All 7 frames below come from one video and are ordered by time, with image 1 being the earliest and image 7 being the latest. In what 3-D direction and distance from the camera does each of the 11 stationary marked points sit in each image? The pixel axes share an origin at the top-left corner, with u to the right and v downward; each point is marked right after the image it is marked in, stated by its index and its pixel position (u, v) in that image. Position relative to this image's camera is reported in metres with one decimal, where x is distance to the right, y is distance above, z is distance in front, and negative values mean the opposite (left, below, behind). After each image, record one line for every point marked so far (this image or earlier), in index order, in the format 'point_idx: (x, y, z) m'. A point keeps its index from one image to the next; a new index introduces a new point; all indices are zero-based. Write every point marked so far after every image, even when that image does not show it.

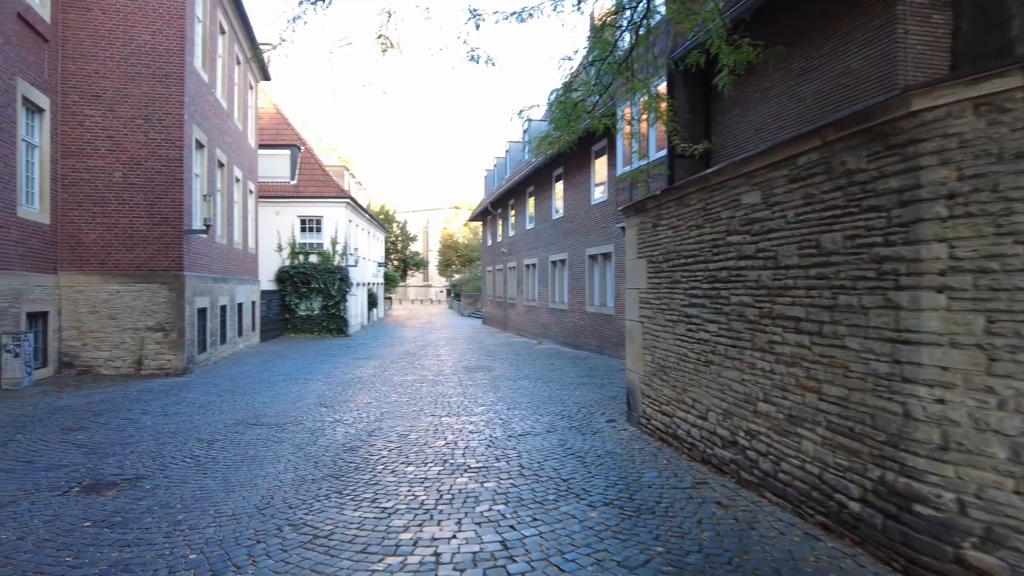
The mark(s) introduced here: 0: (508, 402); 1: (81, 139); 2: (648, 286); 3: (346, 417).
0: (-0.1, -1.6, +8.9) m
1: (-9.2, +3.2, +13.8) m
2: (+1.4, 0.0, +6.3) m
3: (-2.2, -1.7, +8.4) m
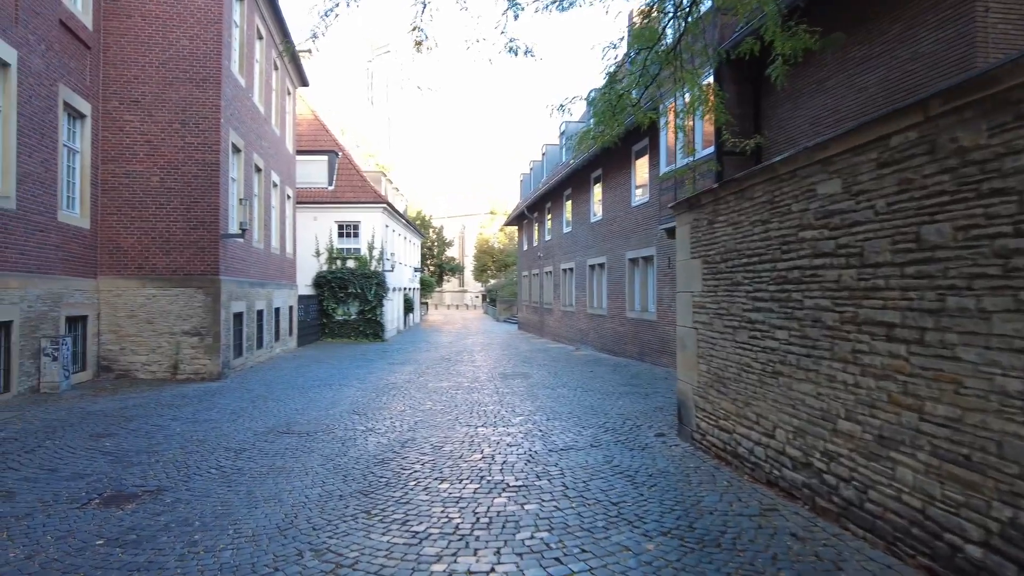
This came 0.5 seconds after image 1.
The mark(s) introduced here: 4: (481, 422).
0: (+0.5, -1.6, +8.5) m
1: (-8.4, +3.1, +13.9) m
2: (+1.7, 0.0, +5.8) m
3: (-1.7, -1.7, +8.0) m
4: (-0.4, -1.6, +7.9) m
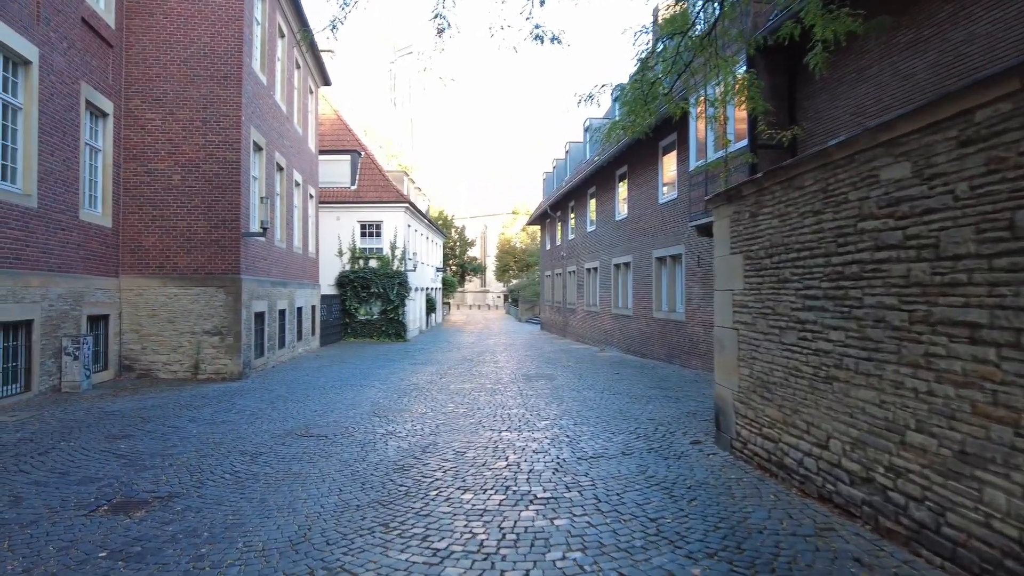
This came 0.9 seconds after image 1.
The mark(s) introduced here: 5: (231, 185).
0: (+0.8, -1.6, +8.1) m
1: (-7.9, +3.1, +13.8) m
2: (+1.9, 0.0, +5.4) m
3: (-1.4, -1.7, +7.8) m
4: (-0.1, -1.6, +7.6) m
5: (-6.2, +2.3, +14.2) m
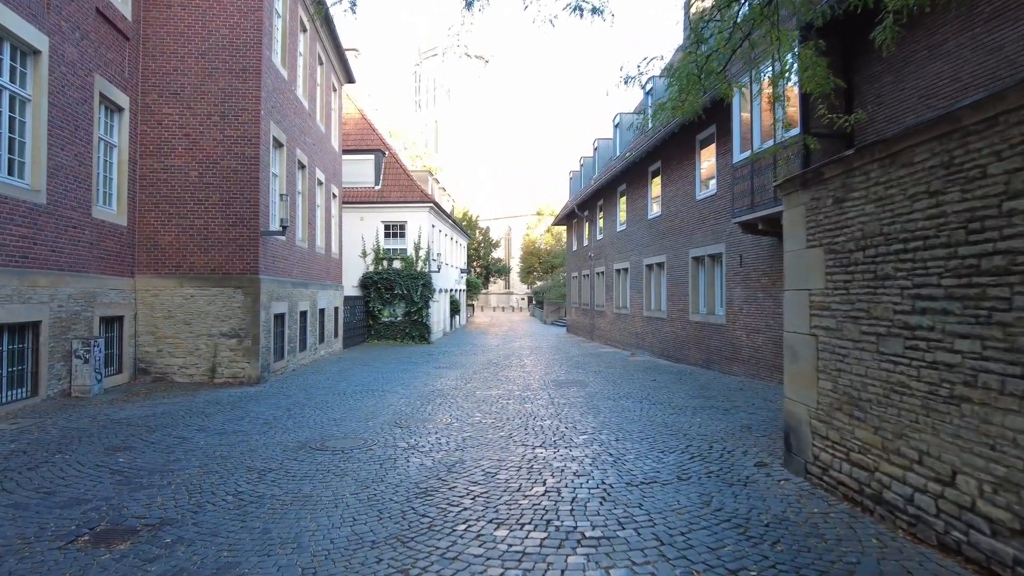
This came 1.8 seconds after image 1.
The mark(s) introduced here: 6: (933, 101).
0: (+1.2, -1.6, +7.3) m
1: (-7.3, +3.1, +13.4) m
2: (+2.2, 0.0, +4.6) m
3: (-1.0, -1.7, +7.1) m
4: (+0.3, -1.6, +6.9) m
5: (-5.6, +2.3, +13.7) m
6: (+5.2, +2.3, +7.9) m
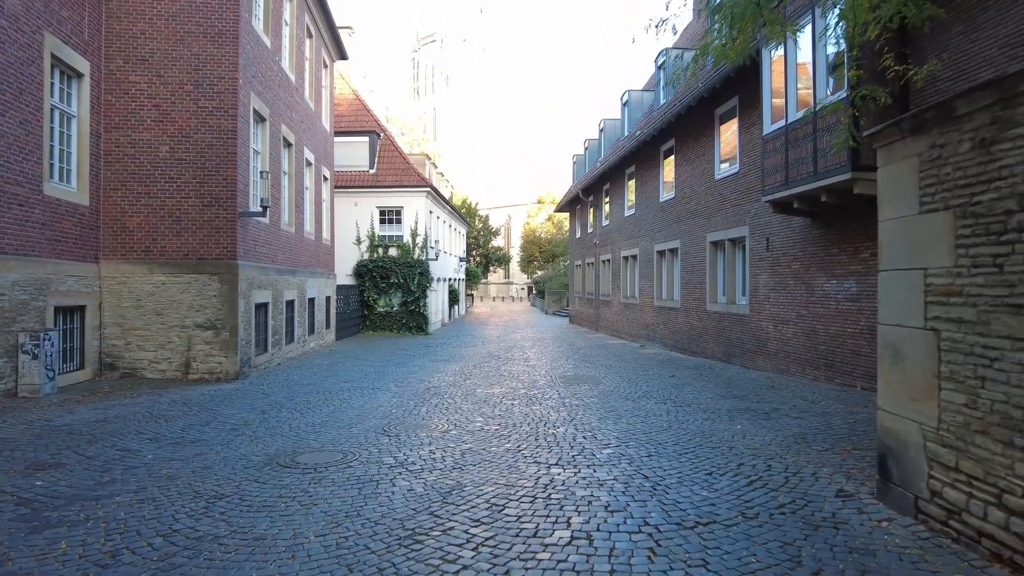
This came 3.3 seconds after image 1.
0: (+1.2, -1.5, +6.1) m
1: (-7.2, +3.3, +12.1) m
2: (+2.3, +0.1, +3.3) m
3: (-0.9, -1.5, +5.9) m
4: (+0.4, -1.5, +5.7) m
5: (-5.5, +2.5, +12.4) m
6: (+5.3, +2.5, +6.7) m
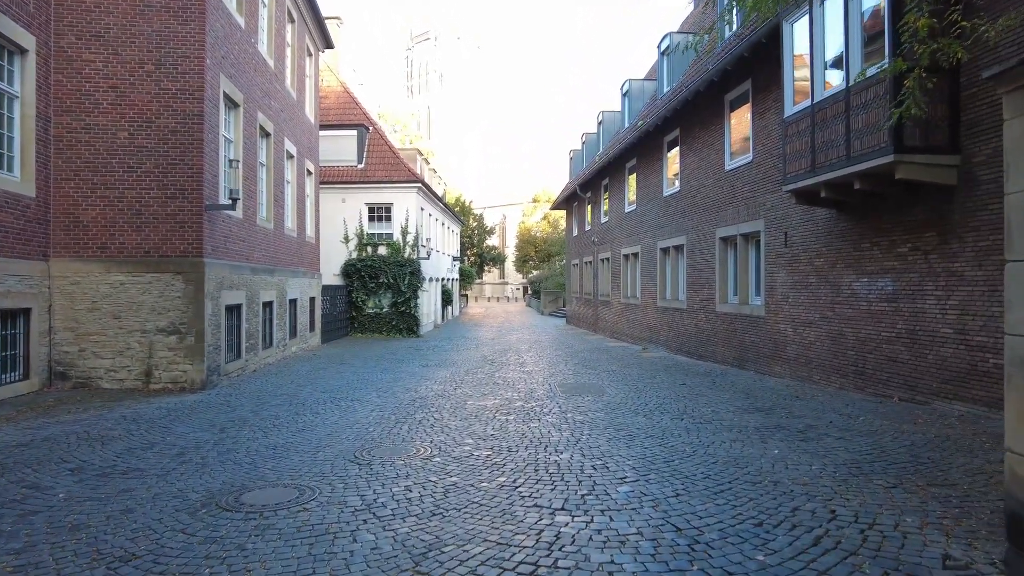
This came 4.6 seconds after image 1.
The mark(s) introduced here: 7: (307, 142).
0: (+1.2, -1.5, +5.0) m
1: (-7.3, +3.3, +10.9) m
2: (+2.3, +0.1, +2.2) m
3: (-0.9, -1.5, +4.7) m
4: (+0.3, -1.5, +4.6) m
5: (-5.6, +2.5, +11.2) m
6: (+5.2, +2.5, +5.6) m
7: (-6.3, +4.5, +19.8) m
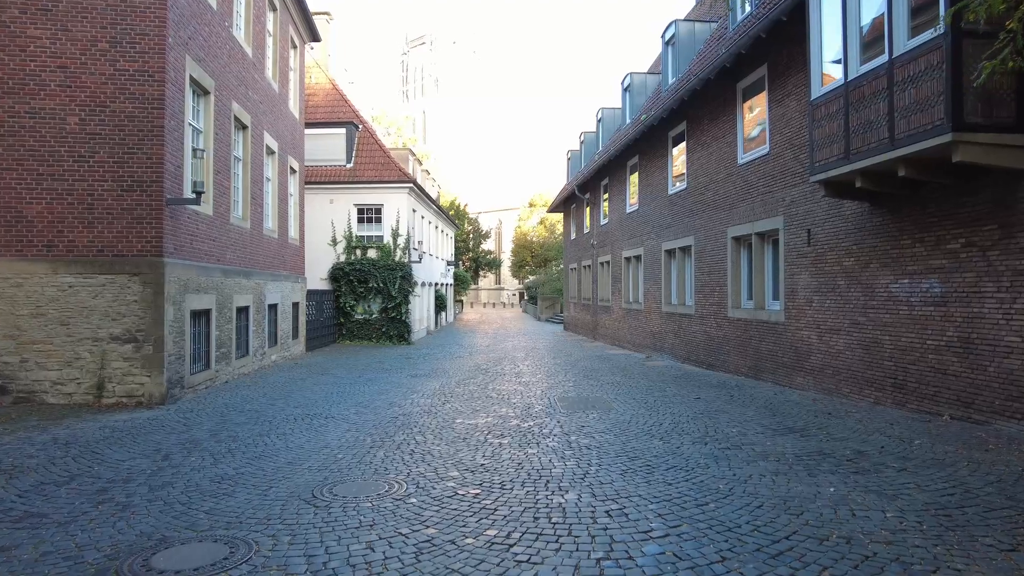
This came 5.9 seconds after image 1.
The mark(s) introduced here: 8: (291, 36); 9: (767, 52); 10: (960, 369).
0: (+1.2, -1.4, +3.9) m
1: (-7.4, +3.3, +9.8) m
2: (+2.3, +0.2, +1.1) m
3: (-1.0, -1.5, +3.6) m
4: (+0.3, -1.4, +3.4) m
5: (-5.7, +2.5, +10.1) m
6: (+5.2, +2.5, +4.5) m
7: (-6.4, +4.4, +18.7) m
8: (-6.5, +7.4, +19.0) m
9: (+4.5, +4.2, +11.4) m
10: (+5.1, -0.9, +7.4) m
